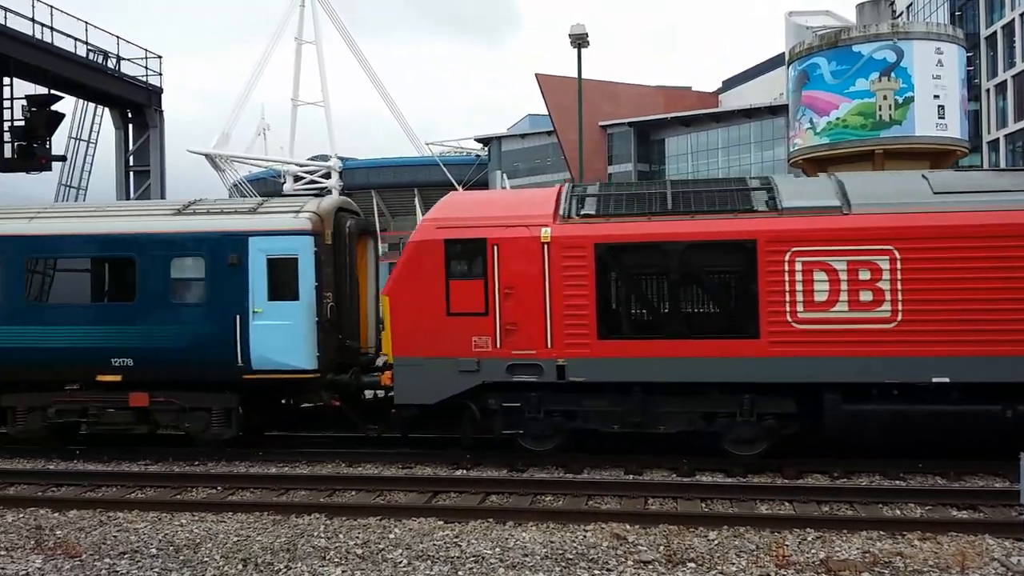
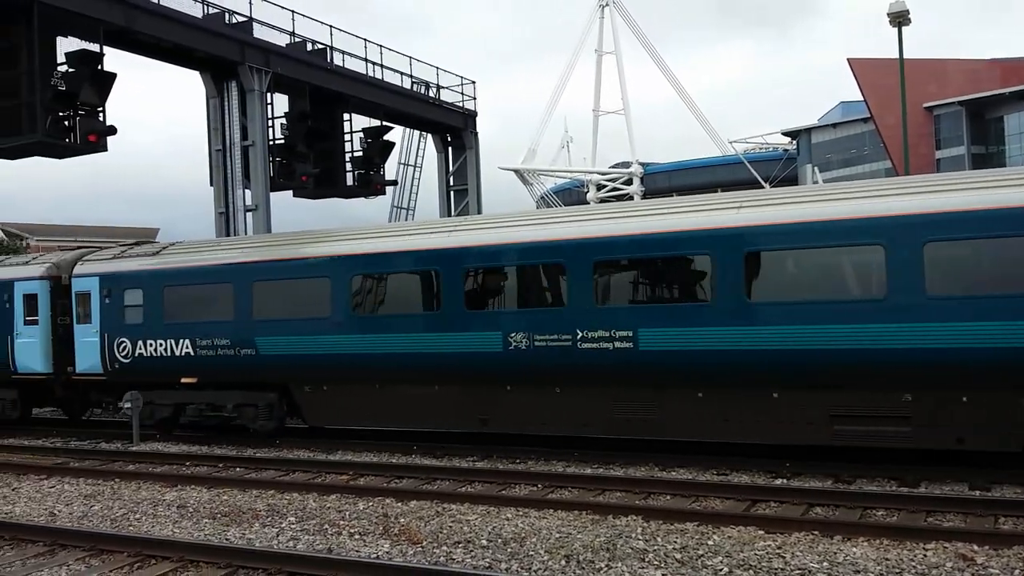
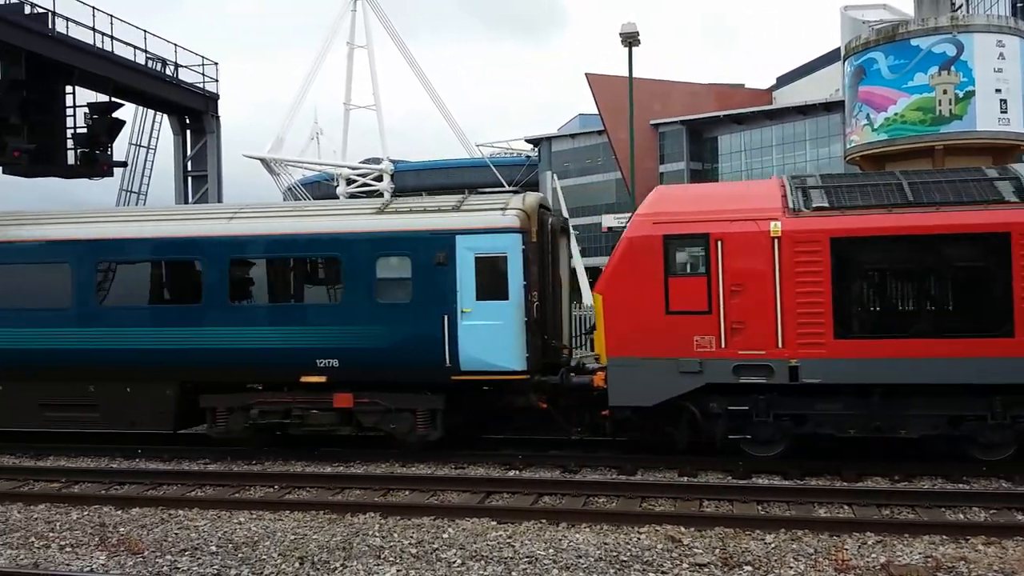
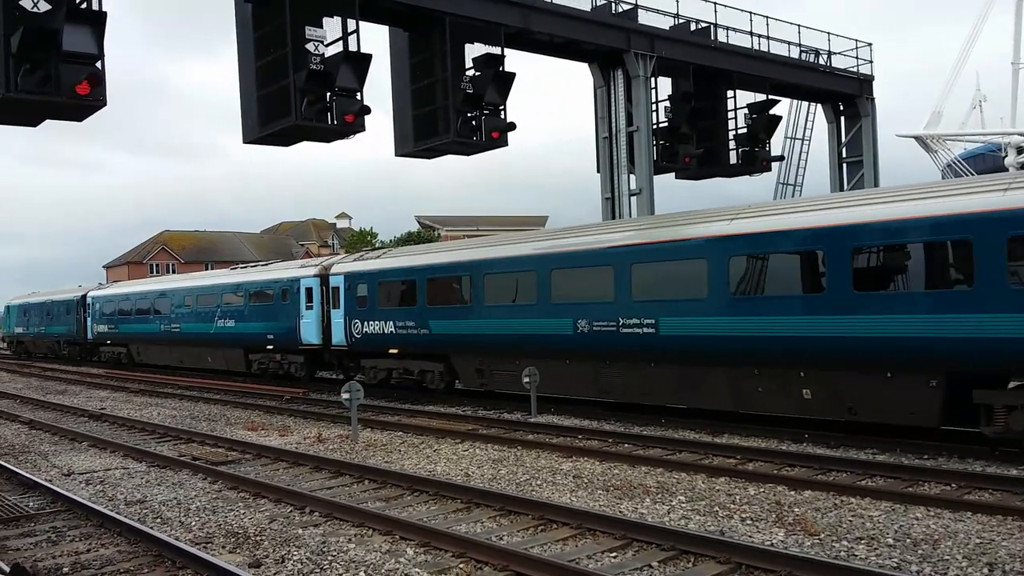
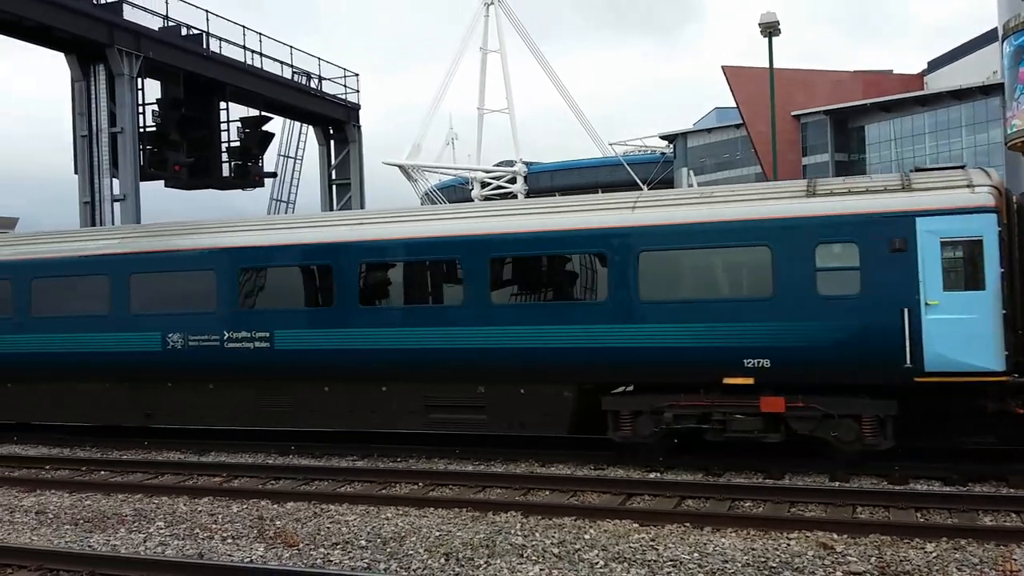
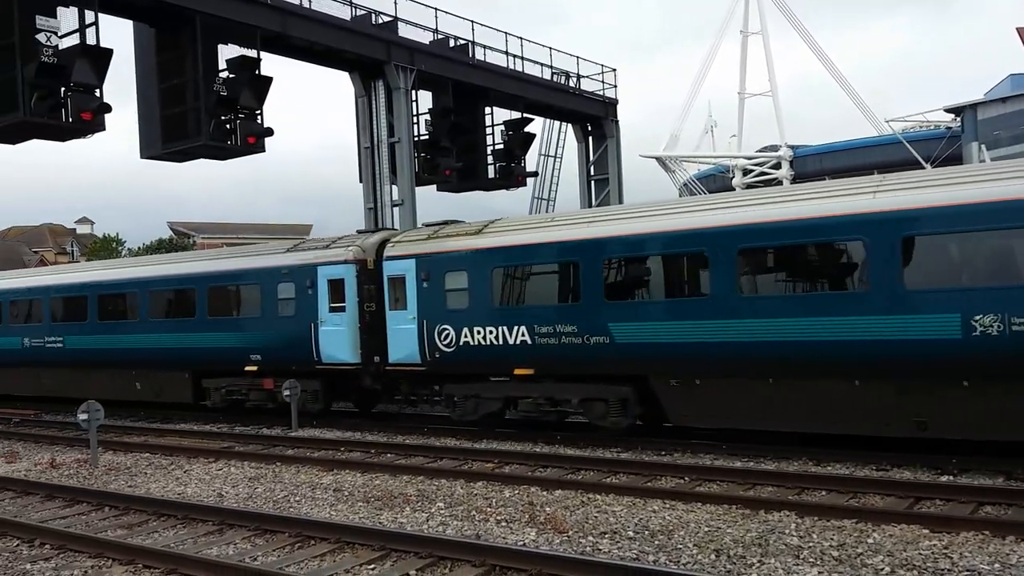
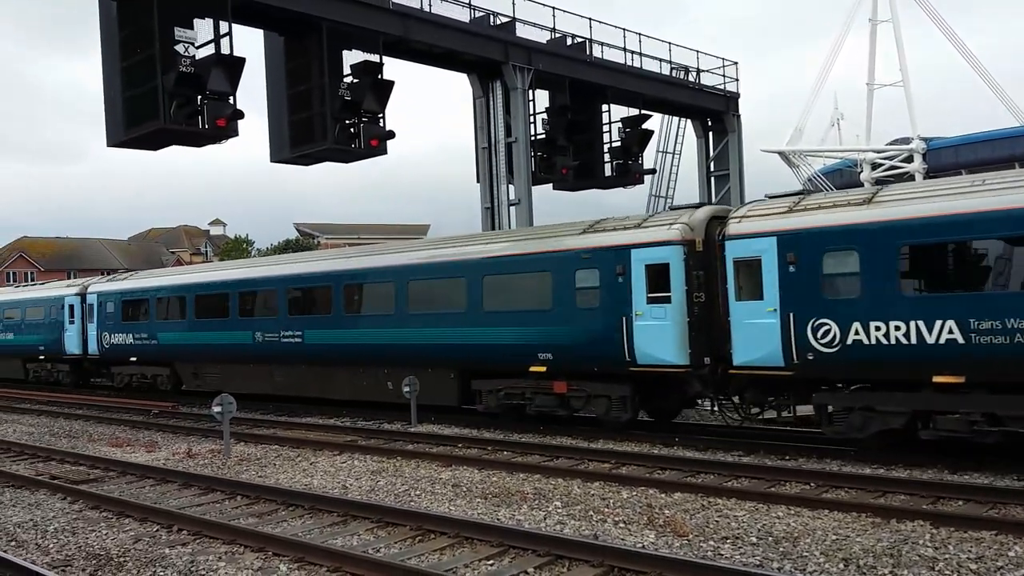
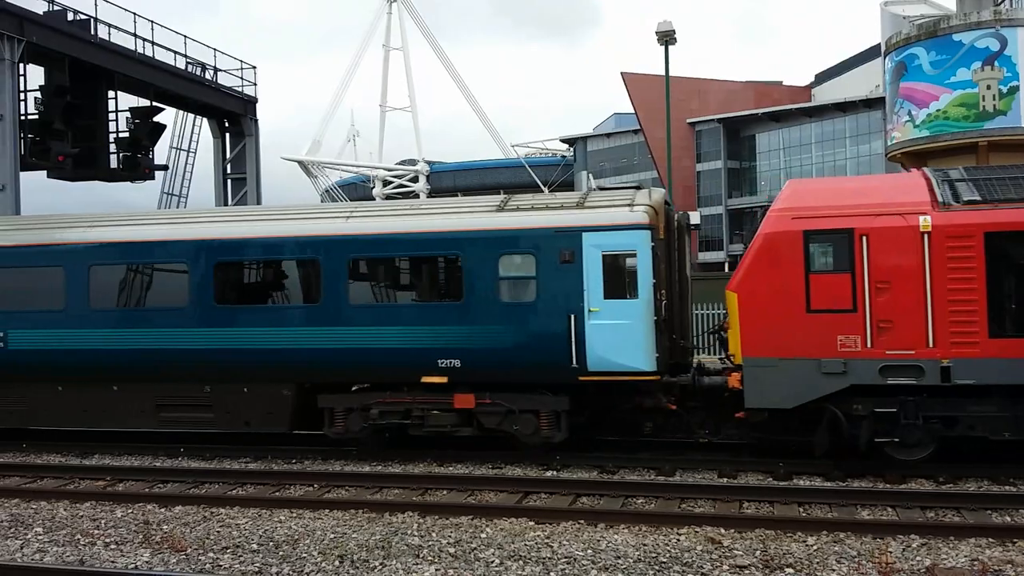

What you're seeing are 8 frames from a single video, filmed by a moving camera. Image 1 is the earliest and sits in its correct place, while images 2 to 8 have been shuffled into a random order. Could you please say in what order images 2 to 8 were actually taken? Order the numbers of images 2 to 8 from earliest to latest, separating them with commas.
3, 8, 5, 2, 6, 7, 4
